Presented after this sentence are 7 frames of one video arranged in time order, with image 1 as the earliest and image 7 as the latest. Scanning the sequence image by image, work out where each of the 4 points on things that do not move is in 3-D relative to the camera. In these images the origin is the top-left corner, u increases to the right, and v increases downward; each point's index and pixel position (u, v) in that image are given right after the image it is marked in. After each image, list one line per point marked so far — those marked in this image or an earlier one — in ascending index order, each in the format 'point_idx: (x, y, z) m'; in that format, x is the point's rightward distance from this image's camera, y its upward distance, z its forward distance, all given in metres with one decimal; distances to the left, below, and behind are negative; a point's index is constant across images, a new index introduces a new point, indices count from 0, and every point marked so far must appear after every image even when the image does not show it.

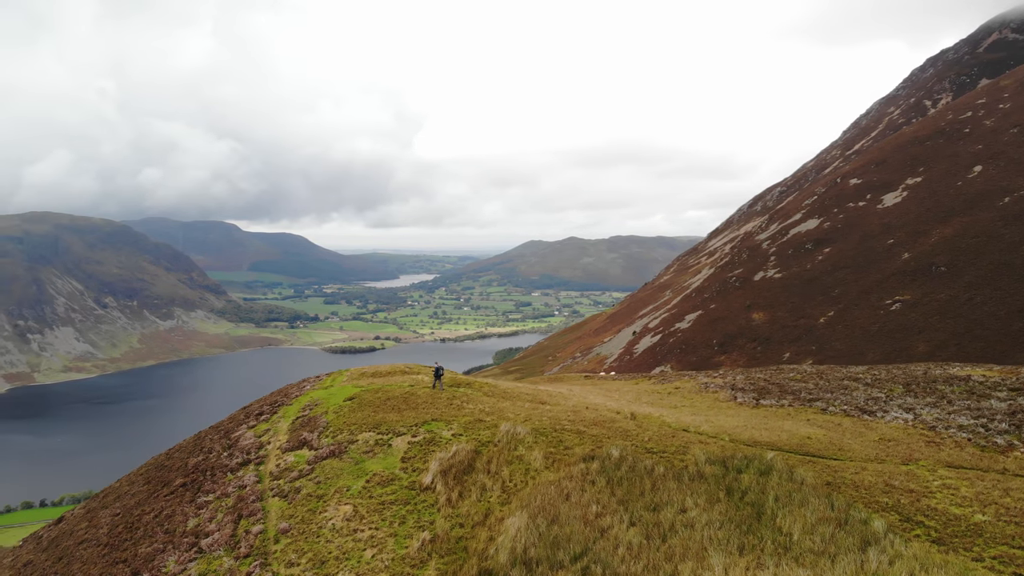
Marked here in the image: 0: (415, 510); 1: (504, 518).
0: (-4.4, -9.9, +19.2) m
1: (-0.4, -9.5, +17.7) m
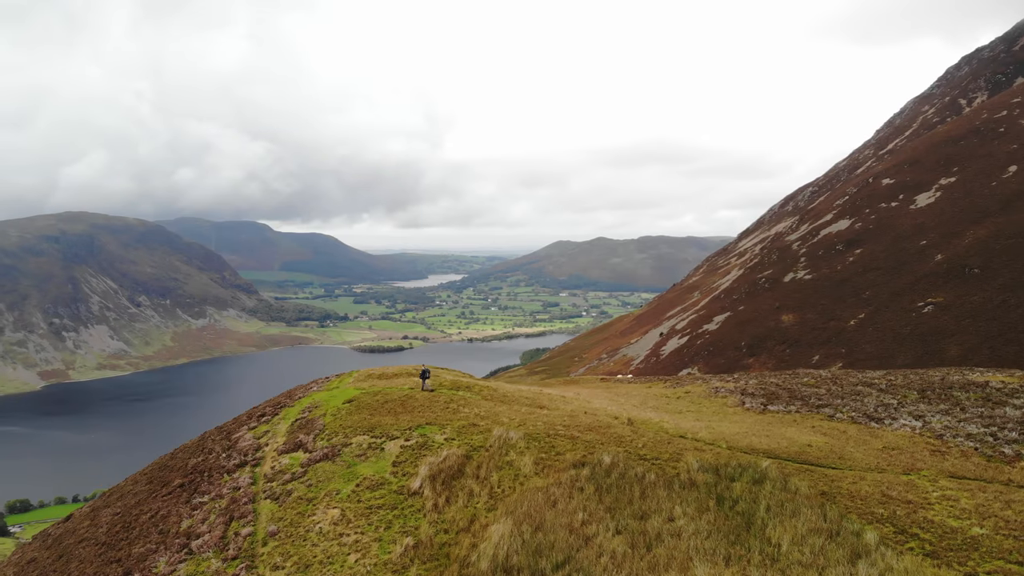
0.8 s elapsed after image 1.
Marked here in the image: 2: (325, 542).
0: (-4.9, -10.1, +19.2) m
1: (-1.0, -9.7, +17.6) m
2: (-8.0, -10.9, +18.6) m
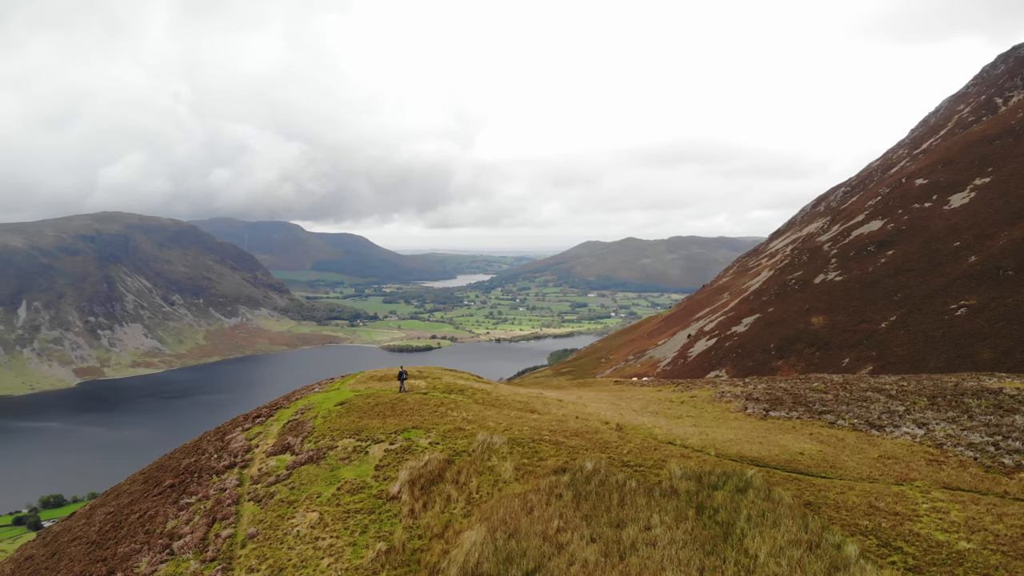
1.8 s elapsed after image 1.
0: (-6.0, -10.2, +19.1) m
1: (-2.0, -9.8, +17.4) m
2: (-9.1, -11.1, +18.5) m
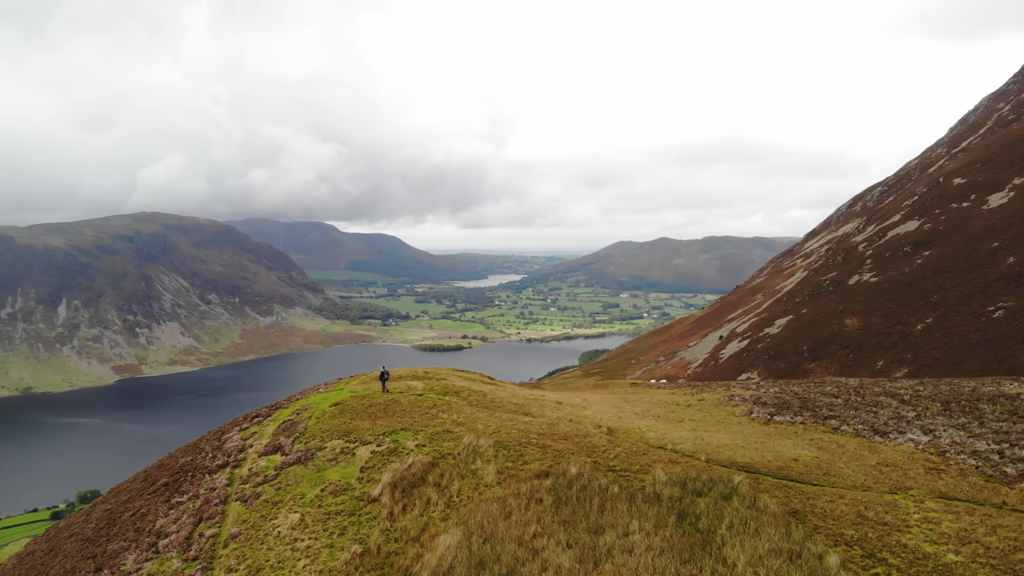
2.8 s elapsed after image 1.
0: (-6.9, -10.3, +19.1) m
1: (-3.0, -9.9, +17.3) m
2: (-10.0, -11.1, +18.6) m
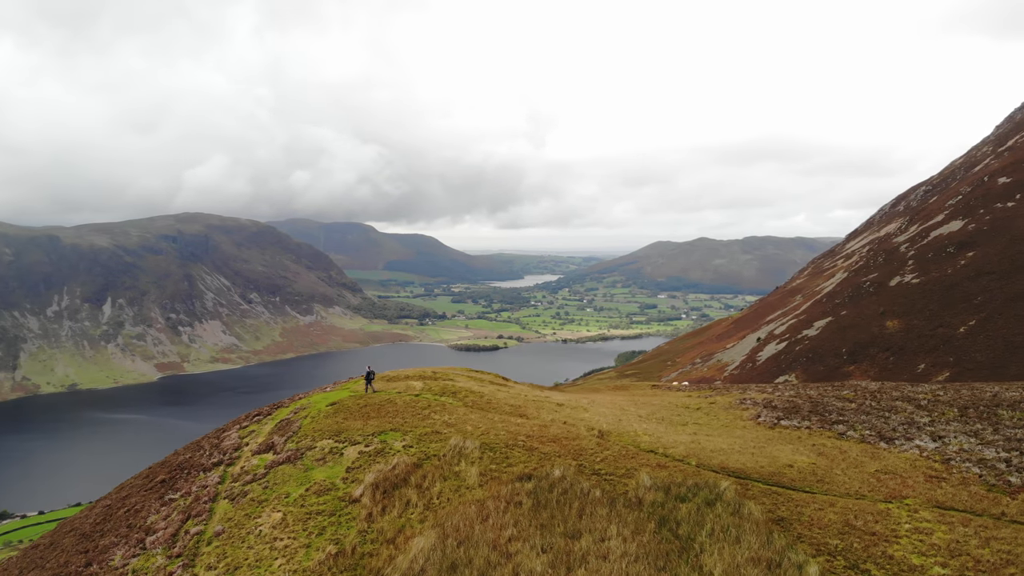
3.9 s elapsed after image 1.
0: (-7.8, -10.3, +19.1) m
1: (-4.0, -10.0, +17.3) m
2: (-10.9, -11.2, +18.7) m
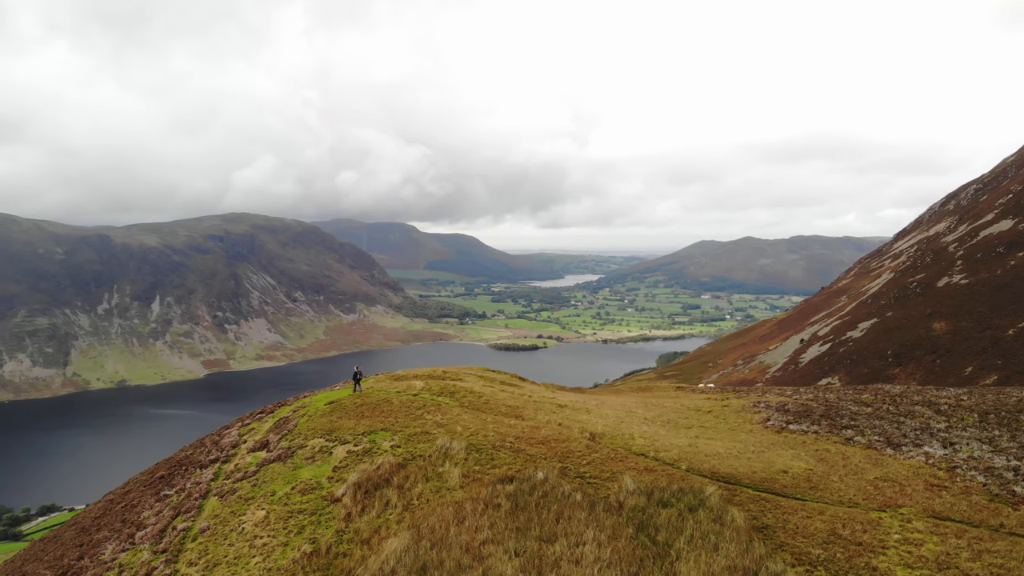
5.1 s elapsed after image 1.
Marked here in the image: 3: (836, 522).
0: (-8.7, -10.4, +19.2) m
1: (-4.9, -10.0, +17.3) m
2: (-11.9, -11.2, +19.0) m
3: (+13.7, -9.9, +18.3) m
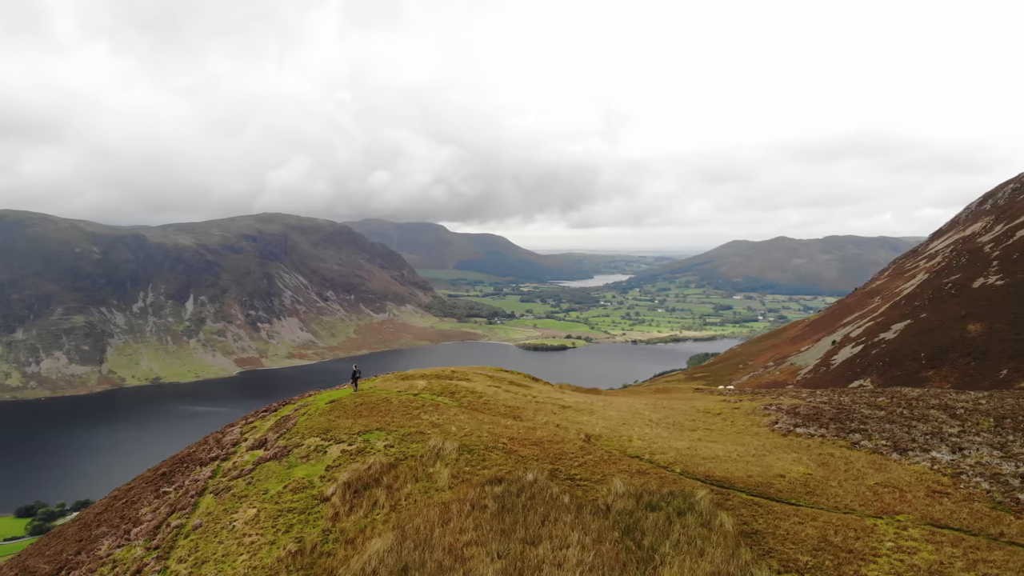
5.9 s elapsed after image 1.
0: (-9.3, -10.4, +19.4) m
1: (-5.6, -10.0, +17.3) m
2: (-12.4, -11.2, +19.2) m
3: (+13.1, -10.0, +17.9) m
